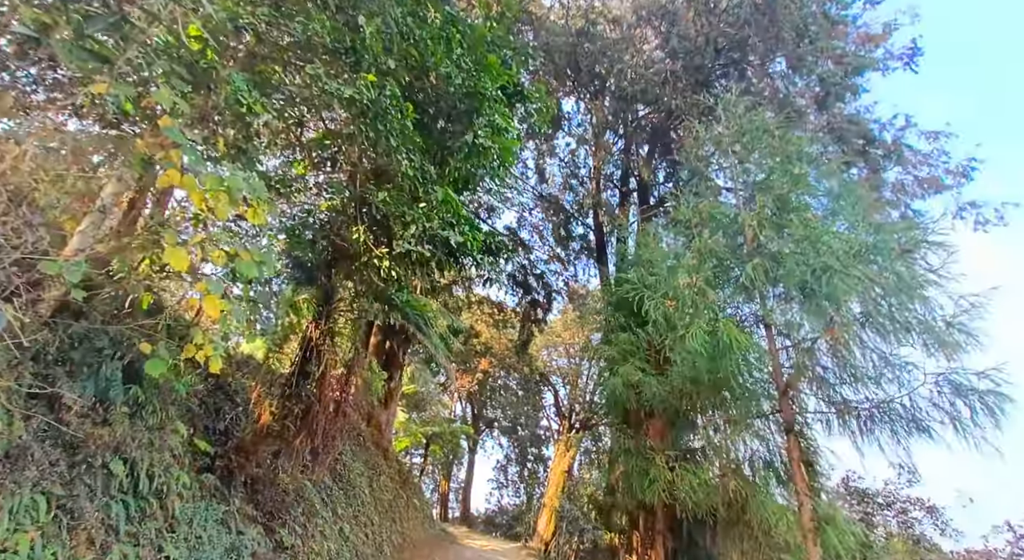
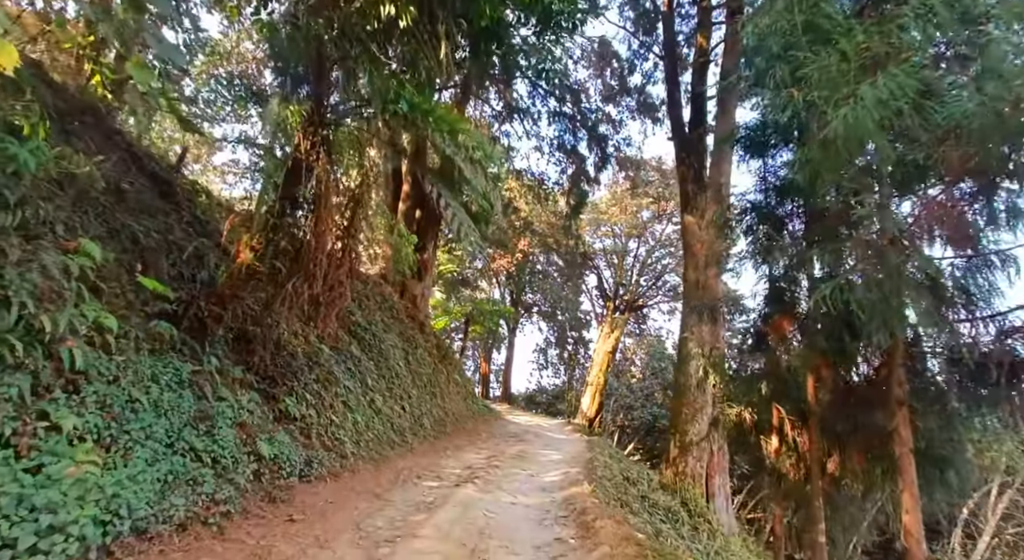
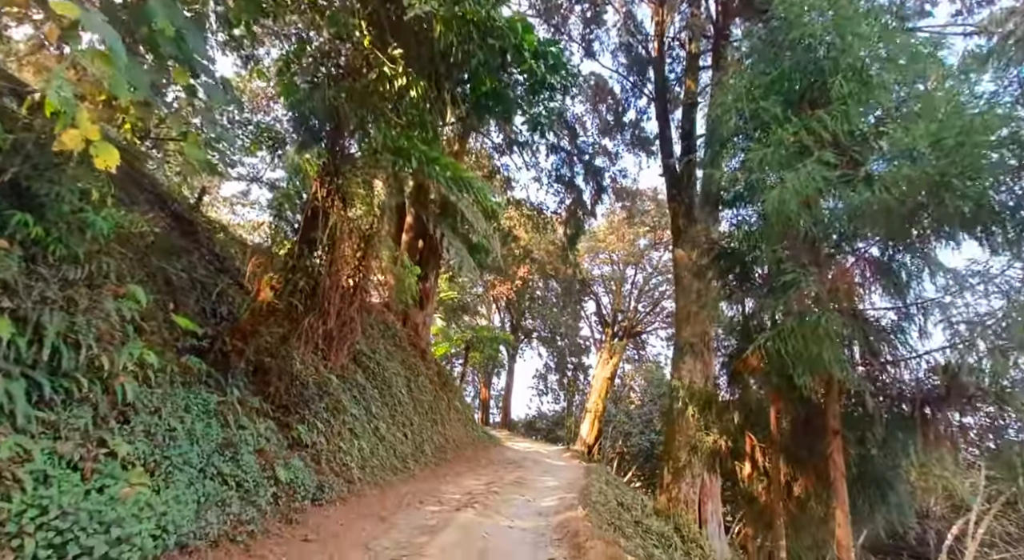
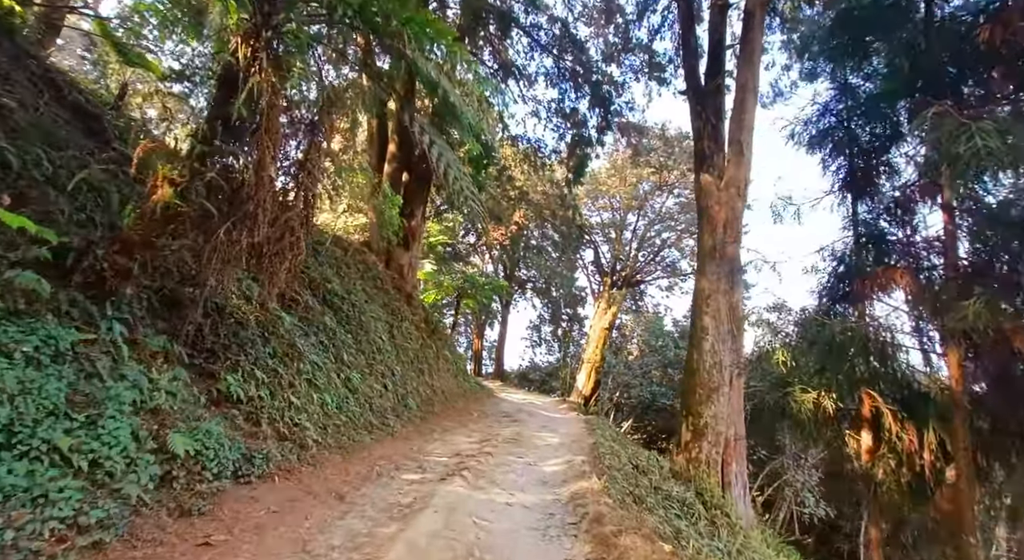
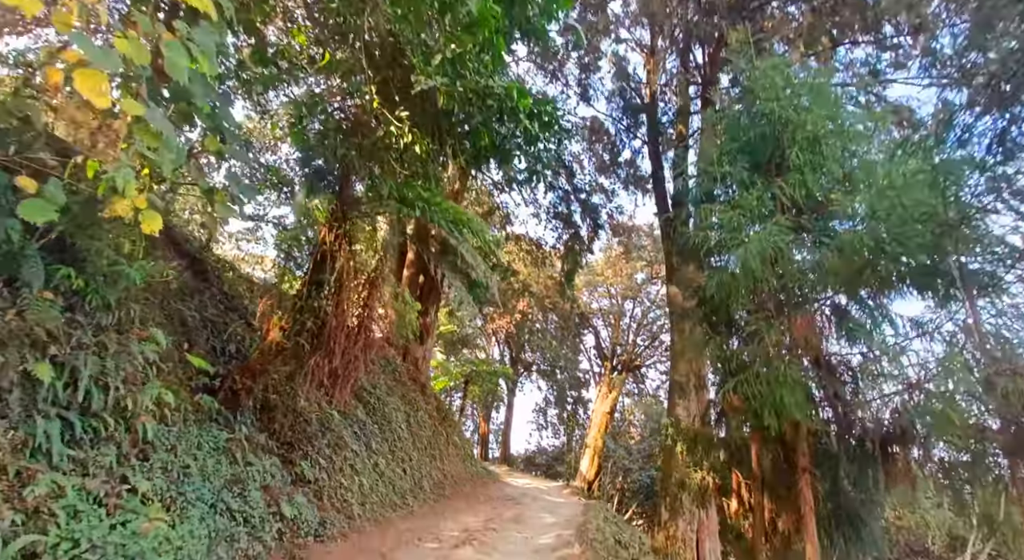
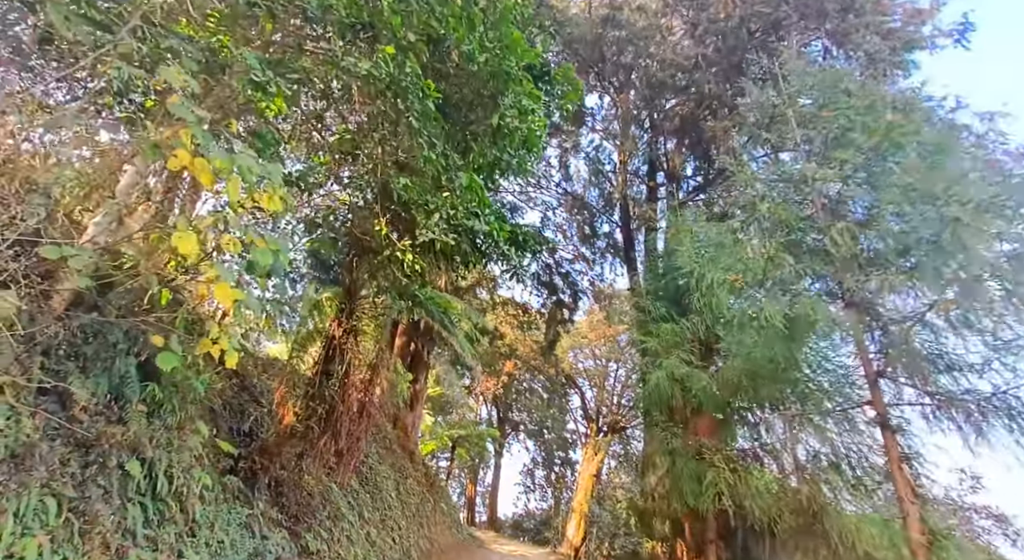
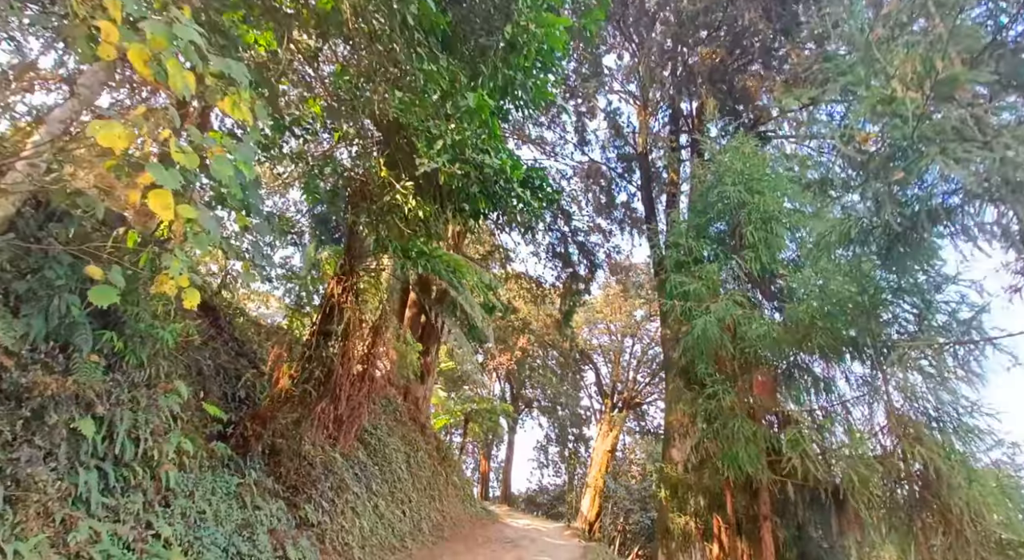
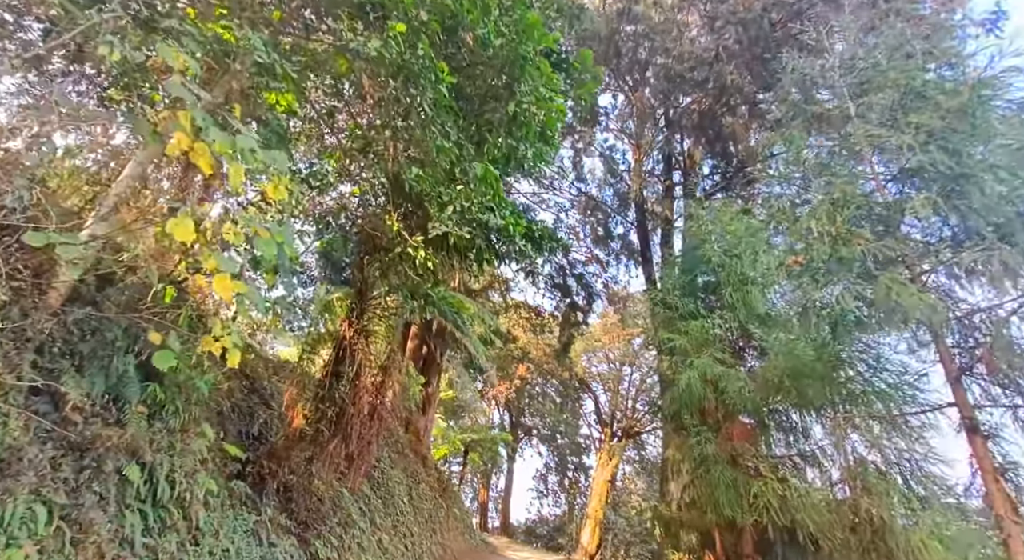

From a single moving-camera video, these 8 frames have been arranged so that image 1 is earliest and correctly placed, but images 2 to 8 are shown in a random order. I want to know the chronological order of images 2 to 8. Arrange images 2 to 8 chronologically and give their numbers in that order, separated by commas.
6, 8, 7, 5, 3, 2, 4
